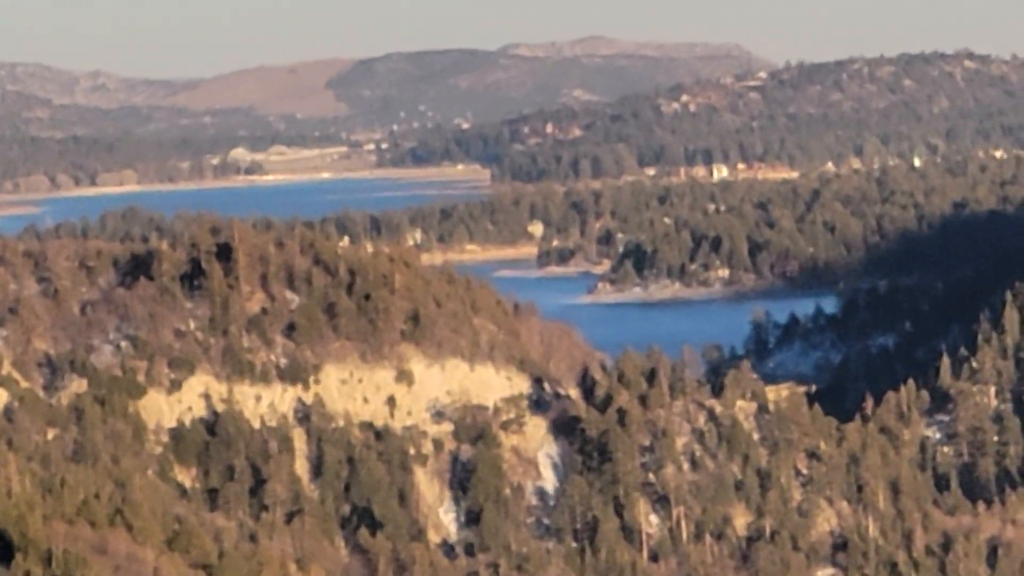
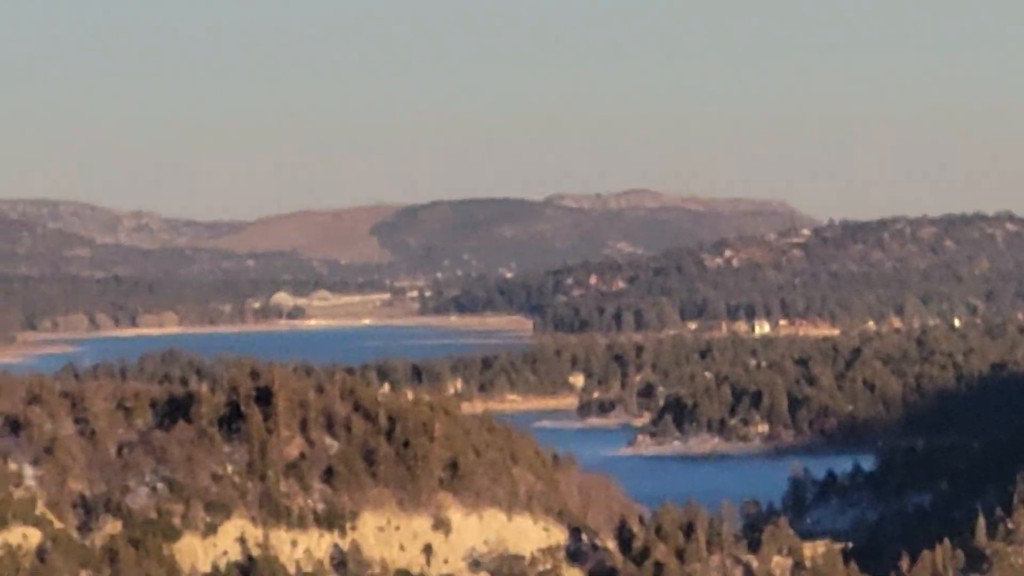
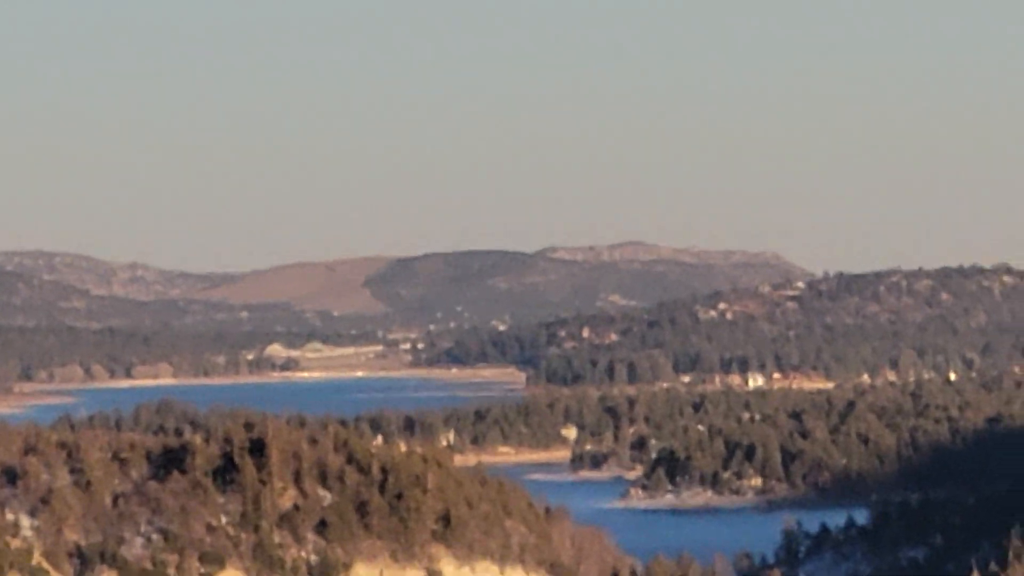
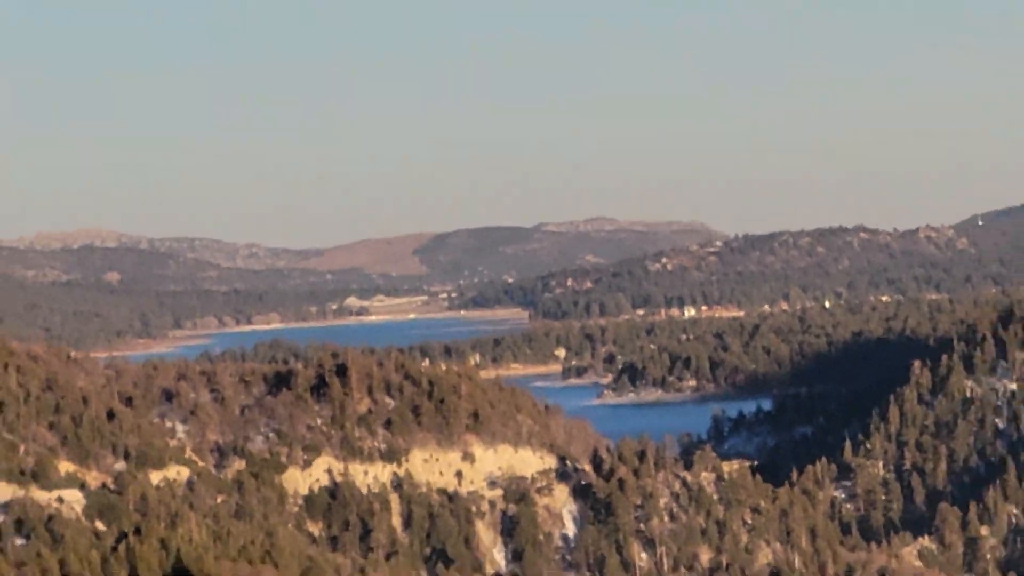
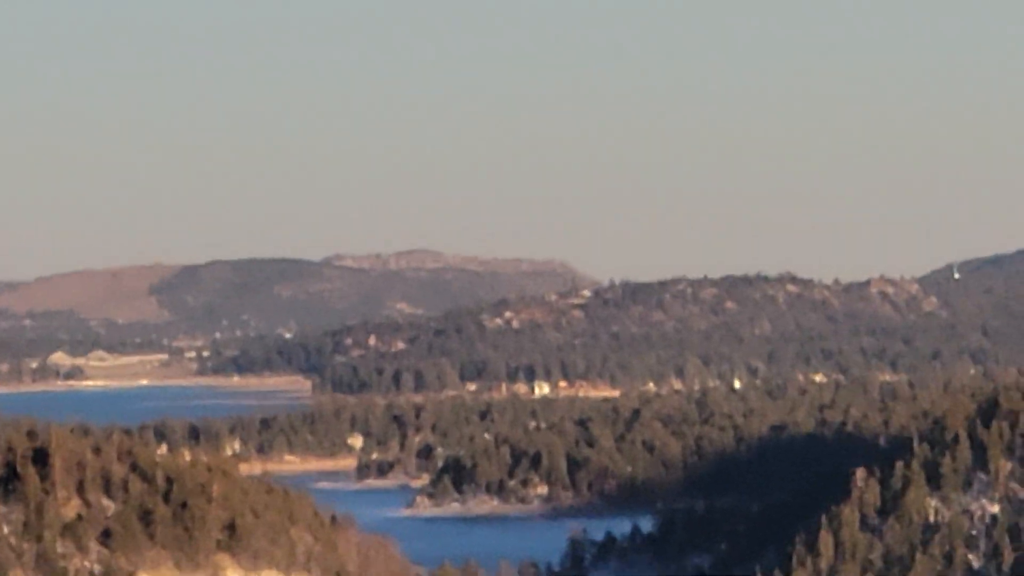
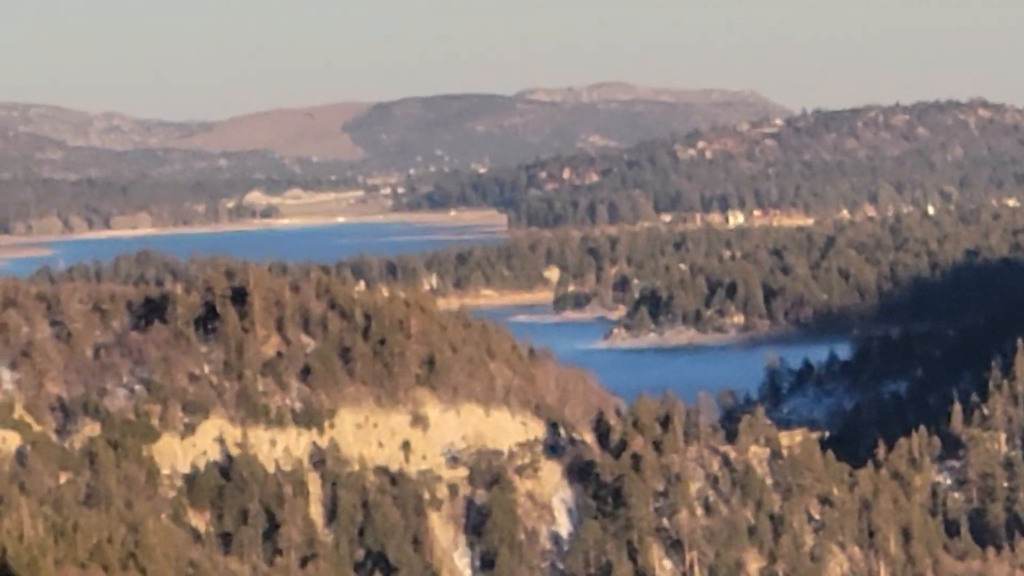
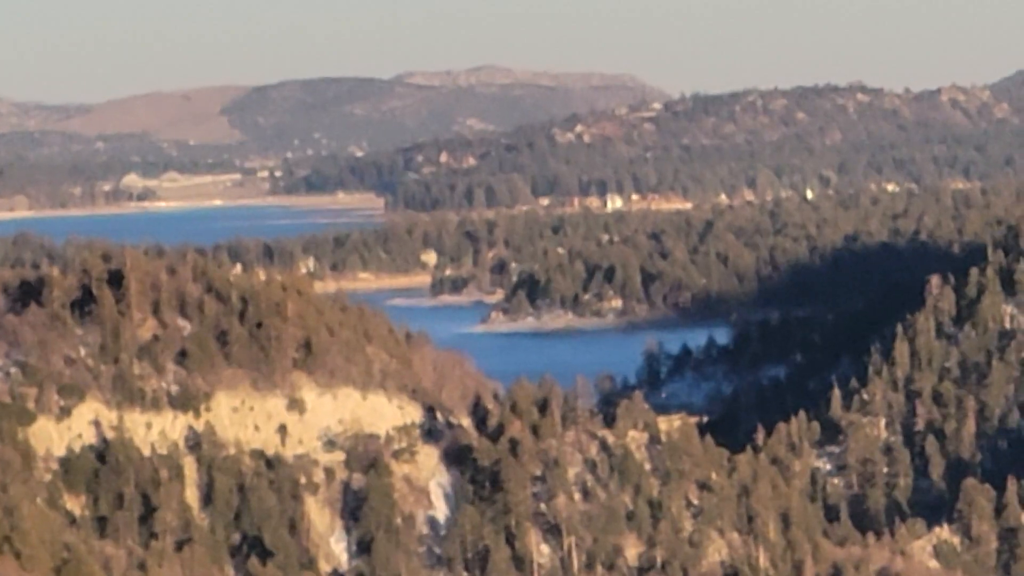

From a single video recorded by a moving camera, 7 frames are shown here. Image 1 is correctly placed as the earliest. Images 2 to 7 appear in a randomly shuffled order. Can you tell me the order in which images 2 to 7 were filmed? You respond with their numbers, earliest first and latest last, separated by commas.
7, 6, 3, 5, 2, 4
